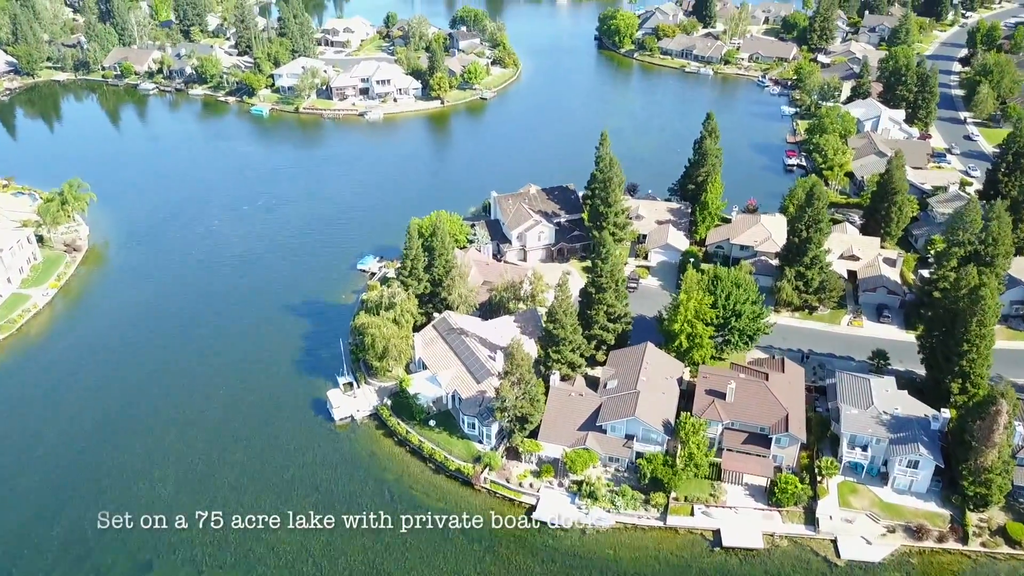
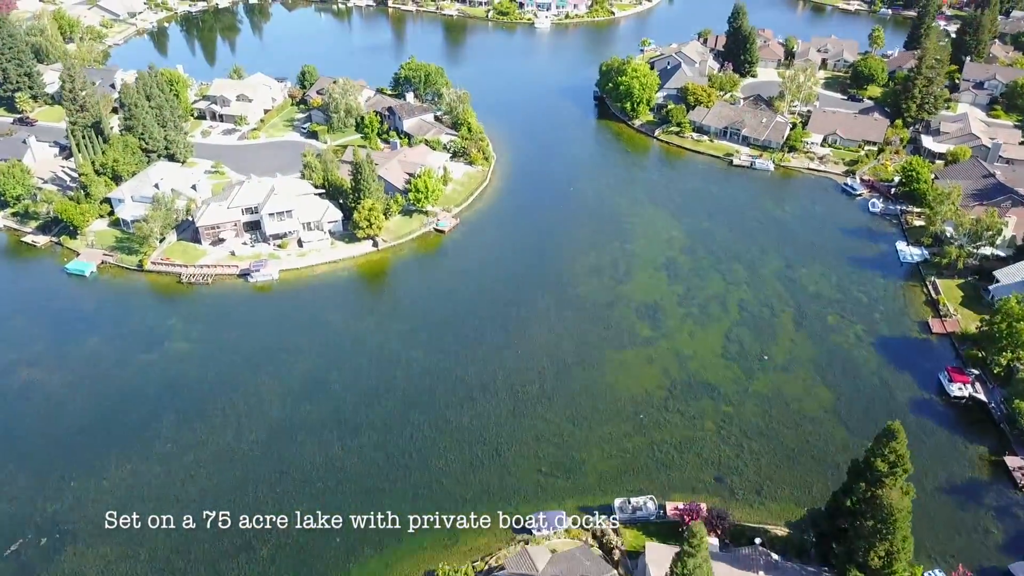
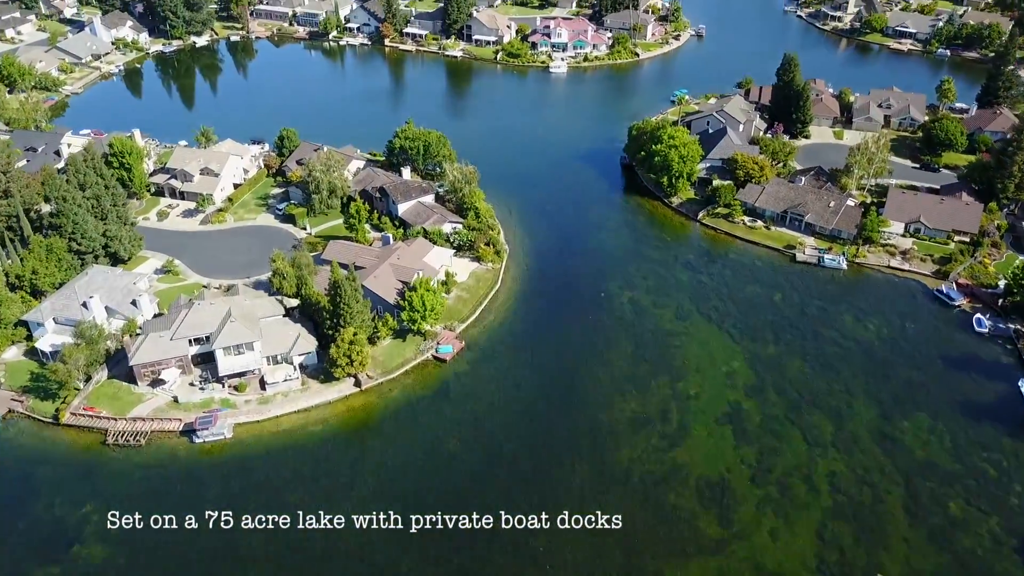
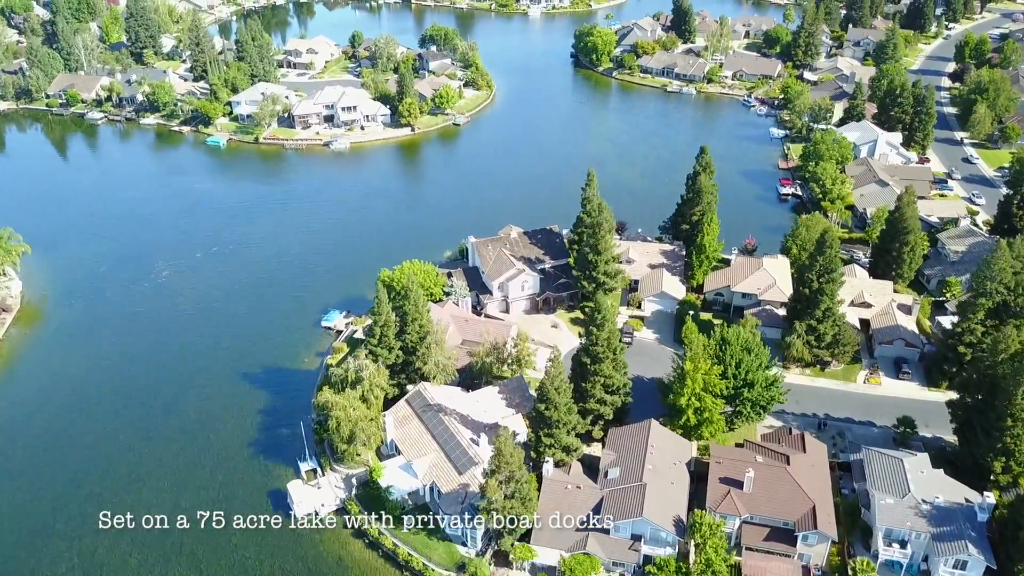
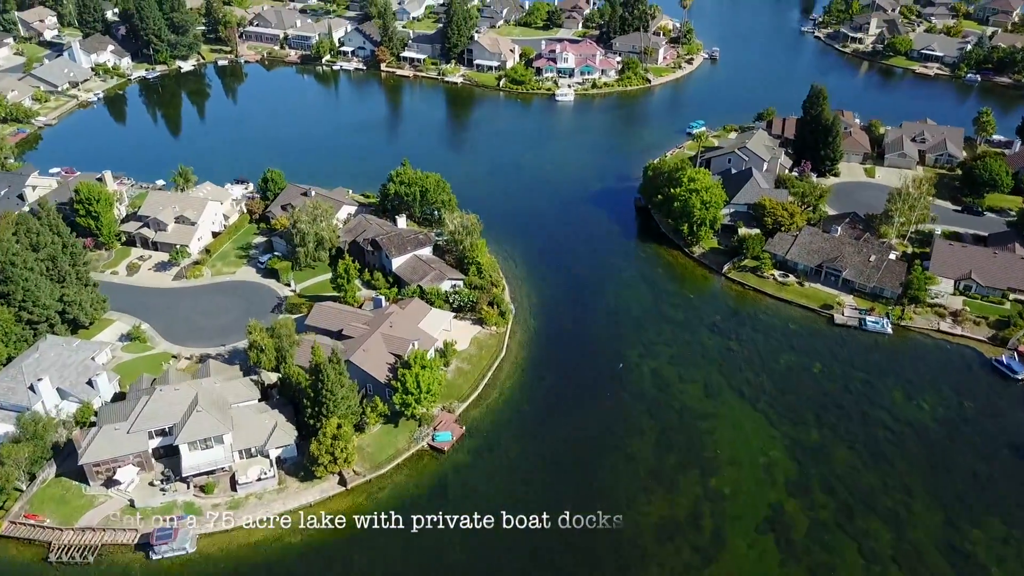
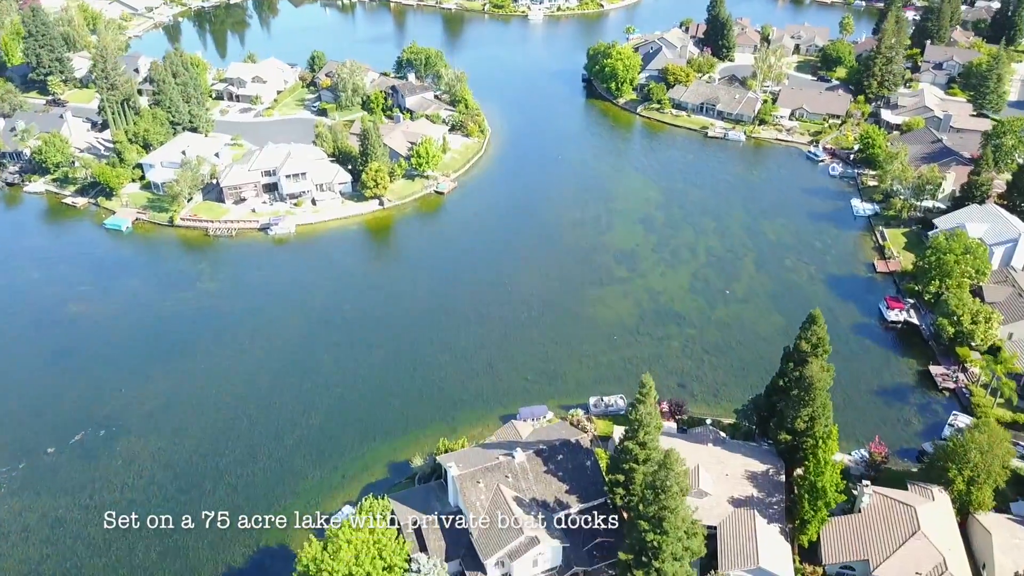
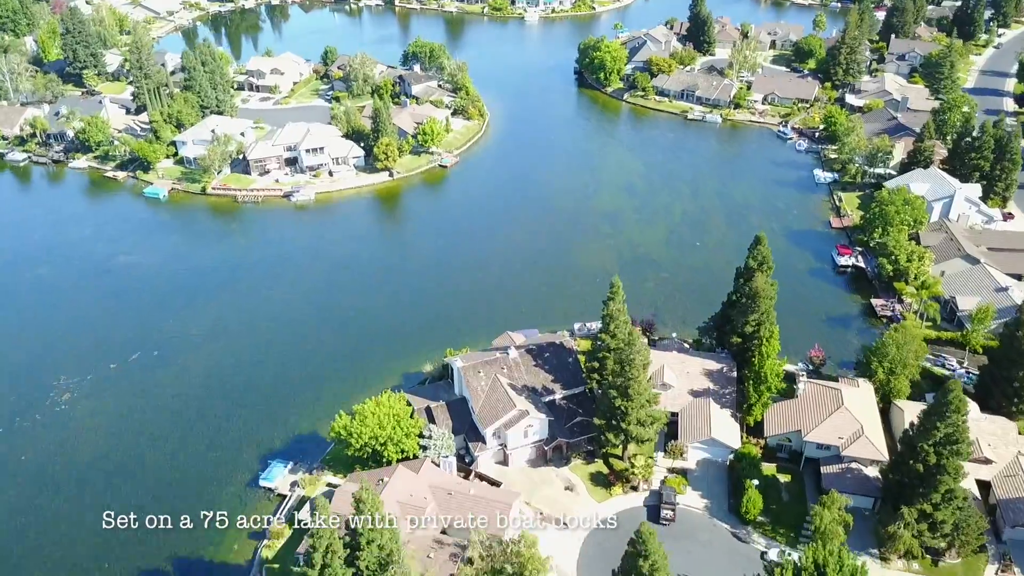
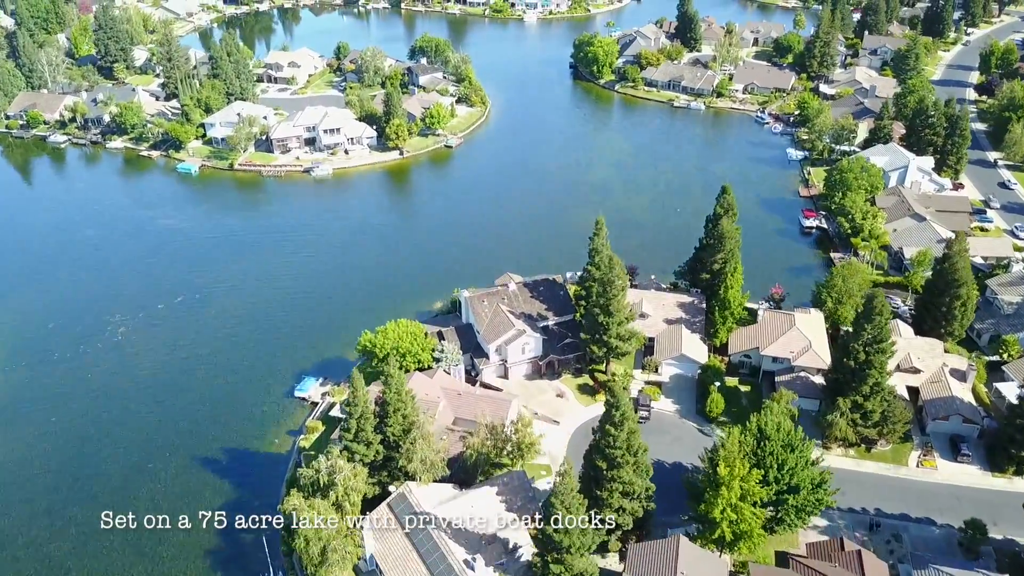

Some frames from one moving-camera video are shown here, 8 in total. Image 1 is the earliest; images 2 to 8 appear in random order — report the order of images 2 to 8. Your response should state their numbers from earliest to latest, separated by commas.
4, 8, 7, 6, 2, 3, 5
